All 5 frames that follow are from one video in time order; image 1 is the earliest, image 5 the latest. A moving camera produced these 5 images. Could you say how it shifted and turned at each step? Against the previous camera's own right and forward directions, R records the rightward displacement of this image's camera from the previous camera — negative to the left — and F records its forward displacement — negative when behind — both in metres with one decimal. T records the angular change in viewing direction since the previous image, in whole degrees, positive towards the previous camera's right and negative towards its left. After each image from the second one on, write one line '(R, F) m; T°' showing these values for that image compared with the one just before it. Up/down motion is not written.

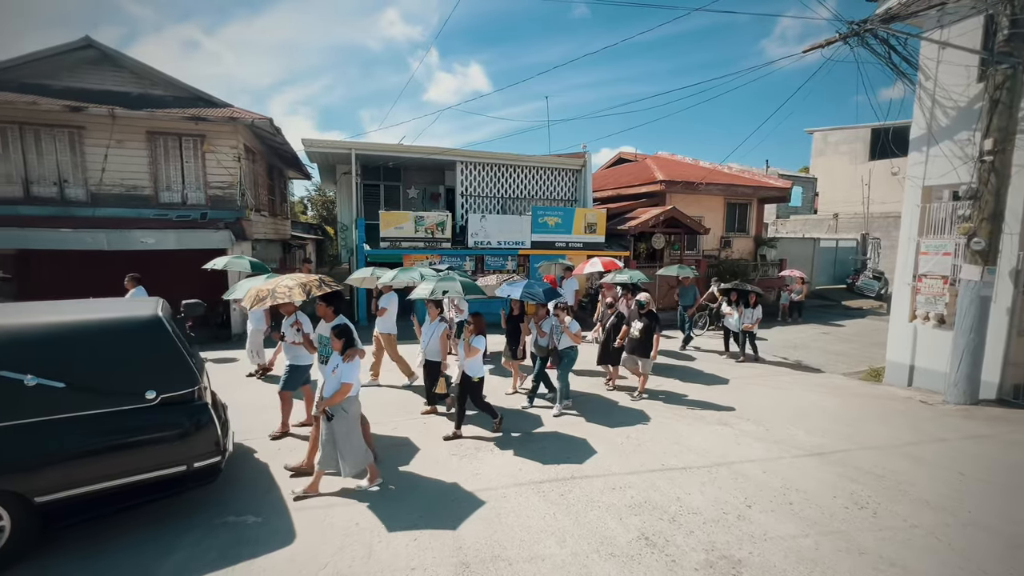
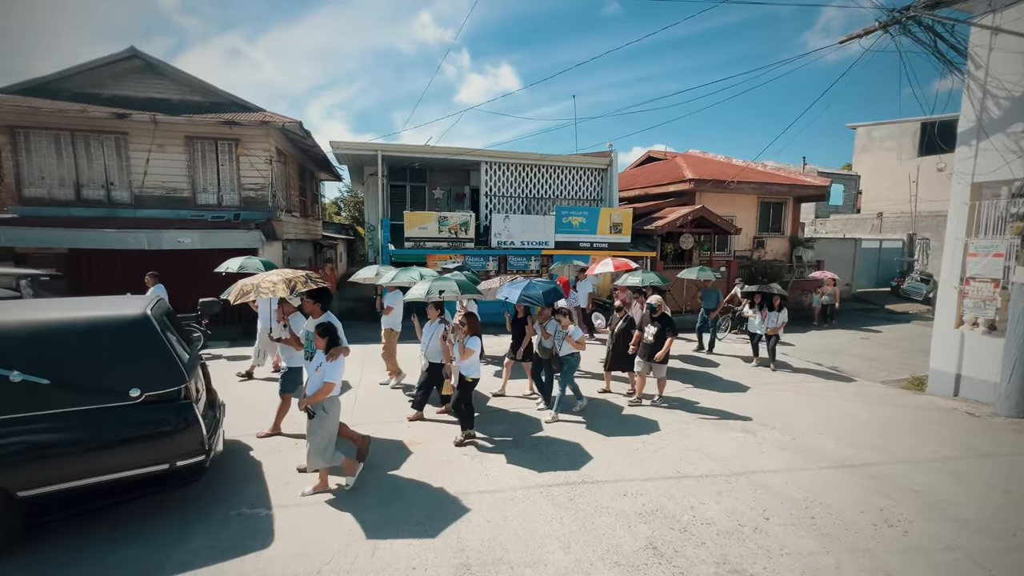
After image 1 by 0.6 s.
(+0.2, +0.1) m; -4°
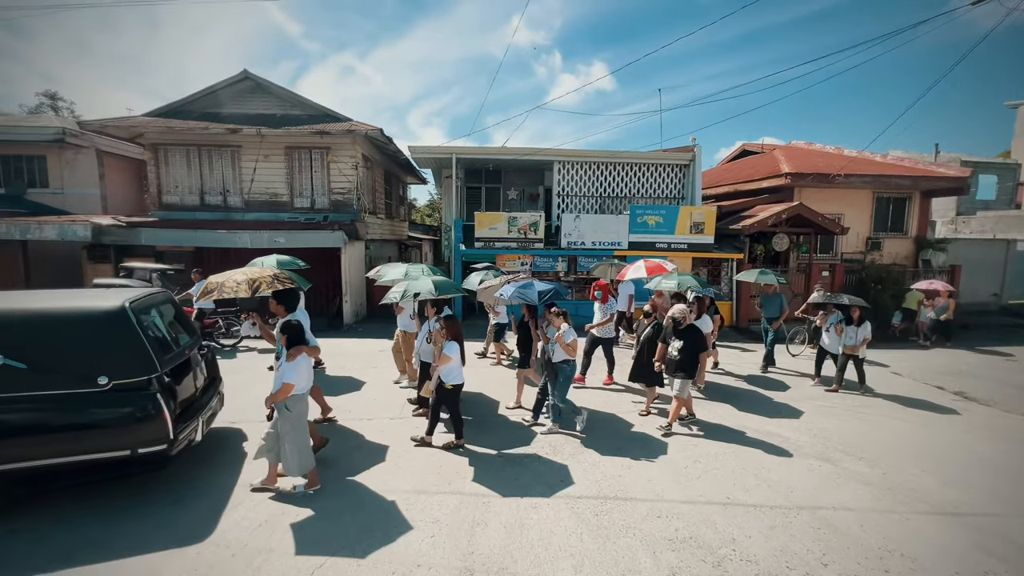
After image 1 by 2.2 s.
(+0.5, +0.2) m; -11°
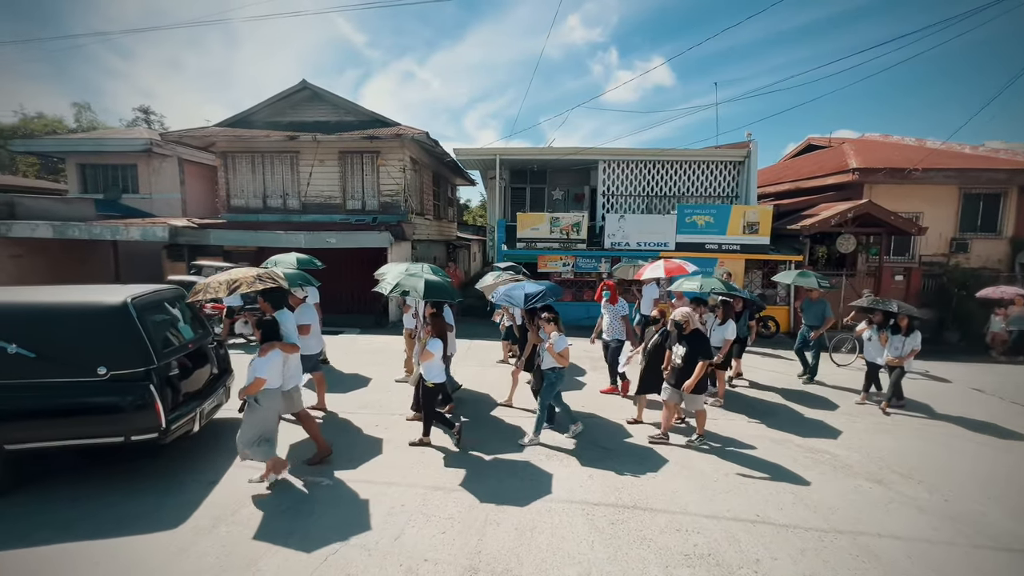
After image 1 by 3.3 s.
(+0.3, 0.0) m; -7°
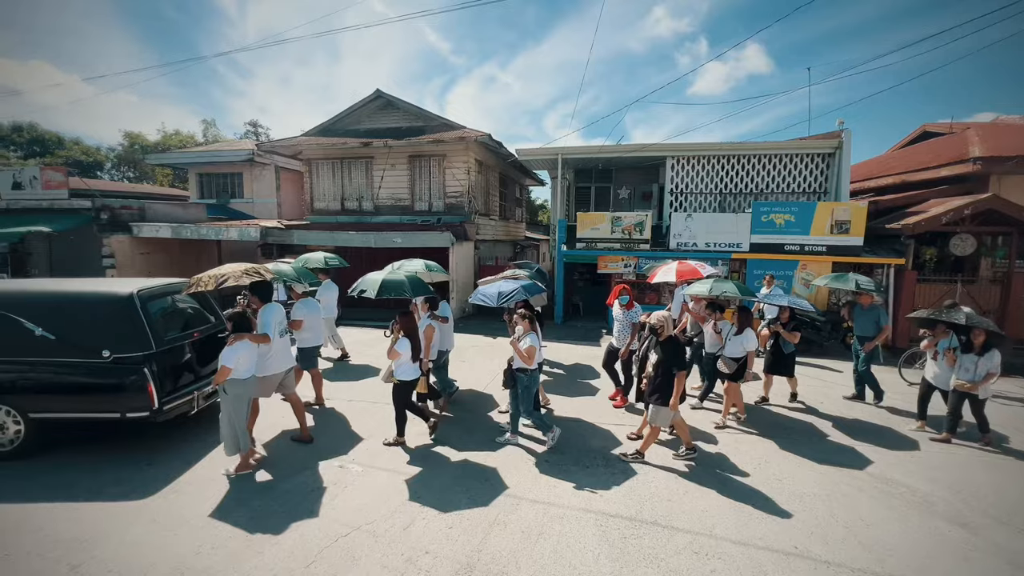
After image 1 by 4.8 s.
(+0.5, +0.1) m; -10°
